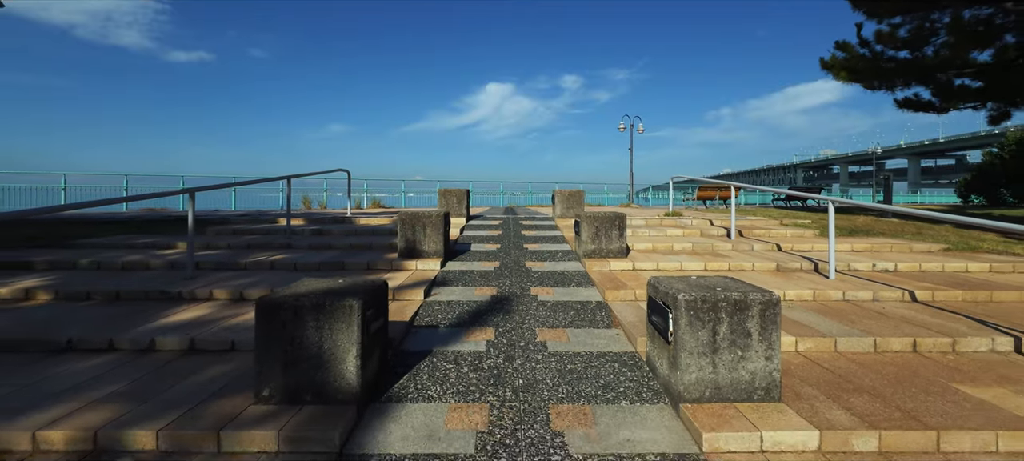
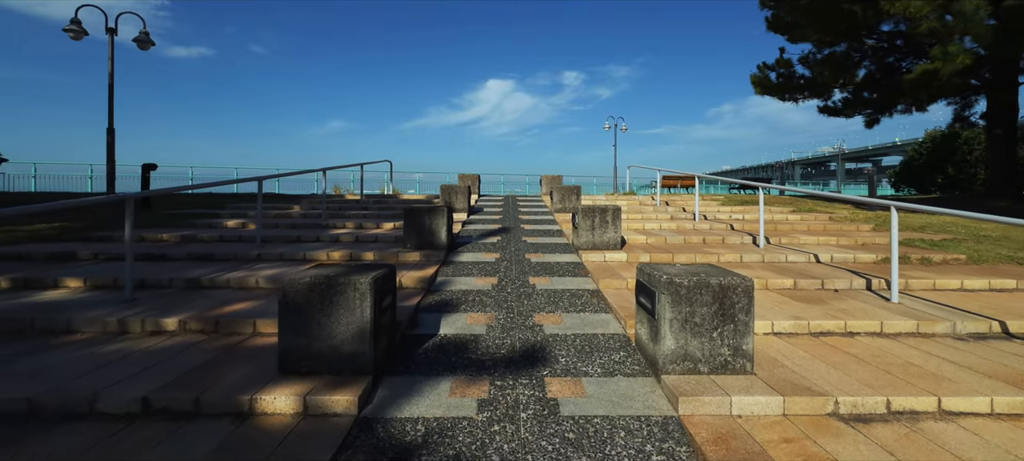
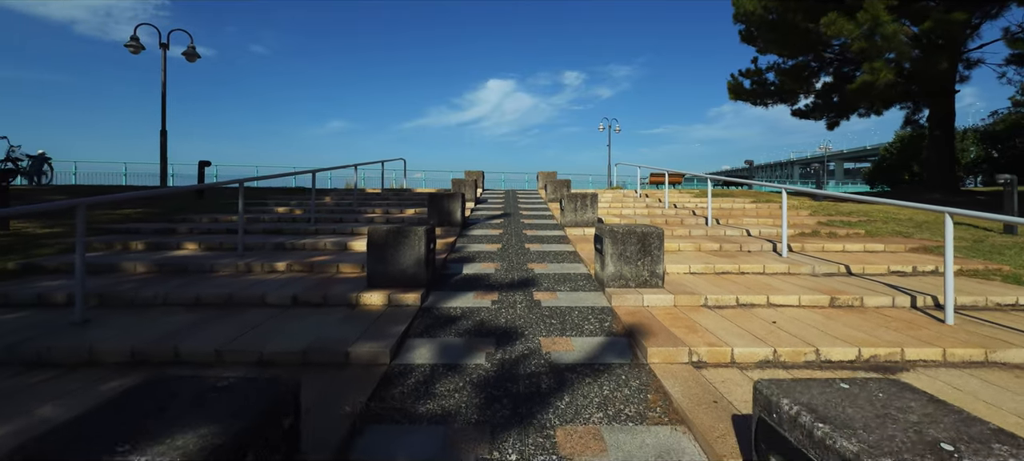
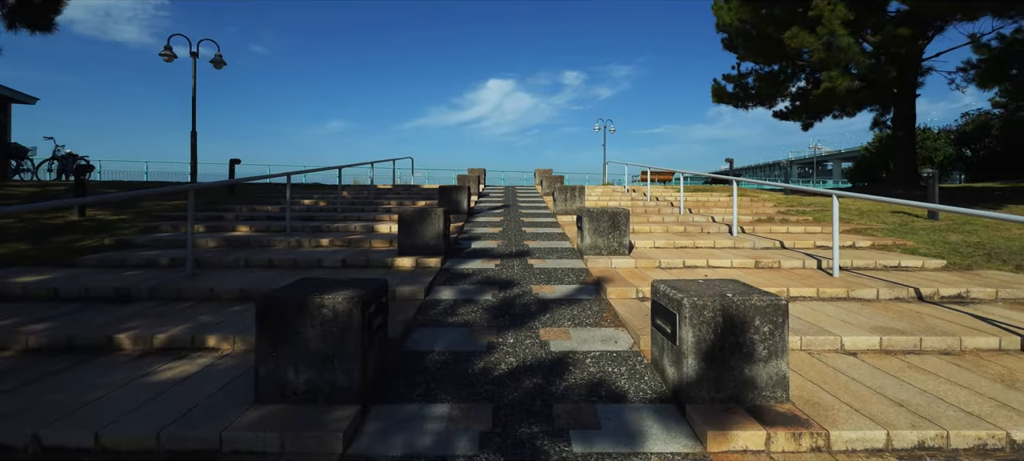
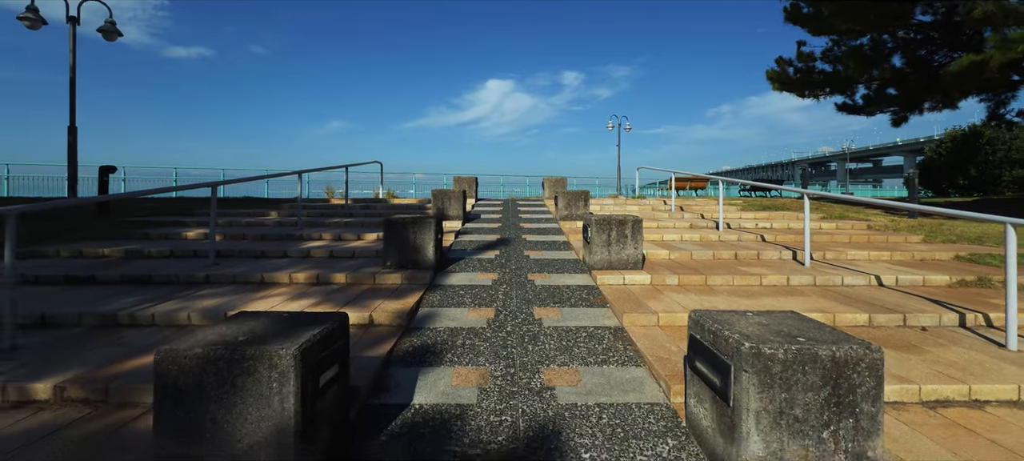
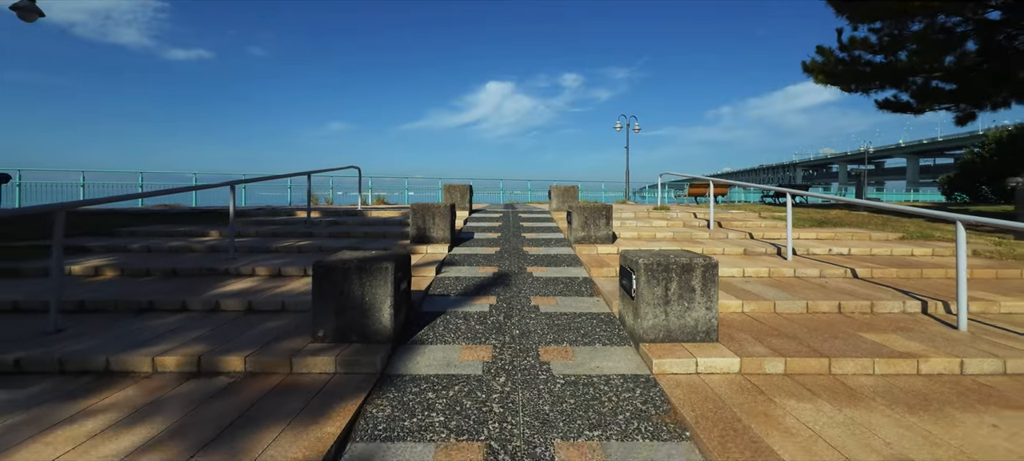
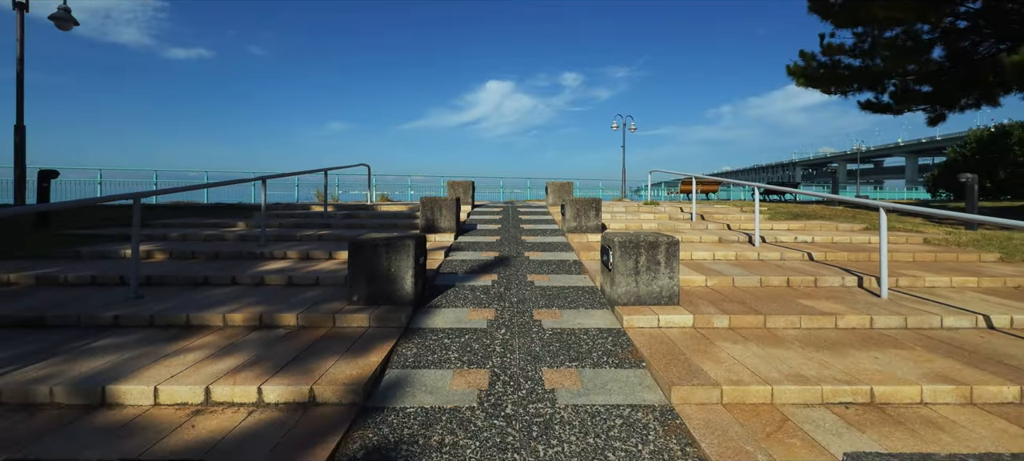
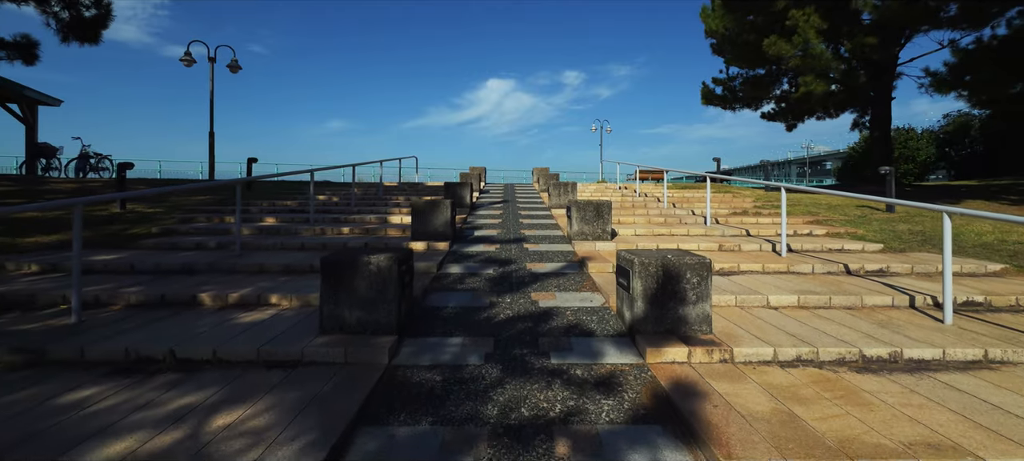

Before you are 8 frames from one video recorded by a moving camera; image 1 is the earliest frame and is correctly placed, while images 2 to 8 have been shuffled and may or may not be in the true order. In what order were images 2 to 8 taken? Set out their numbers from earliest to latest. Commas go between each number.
6, 7, 5, 2, 3, 4, 8
